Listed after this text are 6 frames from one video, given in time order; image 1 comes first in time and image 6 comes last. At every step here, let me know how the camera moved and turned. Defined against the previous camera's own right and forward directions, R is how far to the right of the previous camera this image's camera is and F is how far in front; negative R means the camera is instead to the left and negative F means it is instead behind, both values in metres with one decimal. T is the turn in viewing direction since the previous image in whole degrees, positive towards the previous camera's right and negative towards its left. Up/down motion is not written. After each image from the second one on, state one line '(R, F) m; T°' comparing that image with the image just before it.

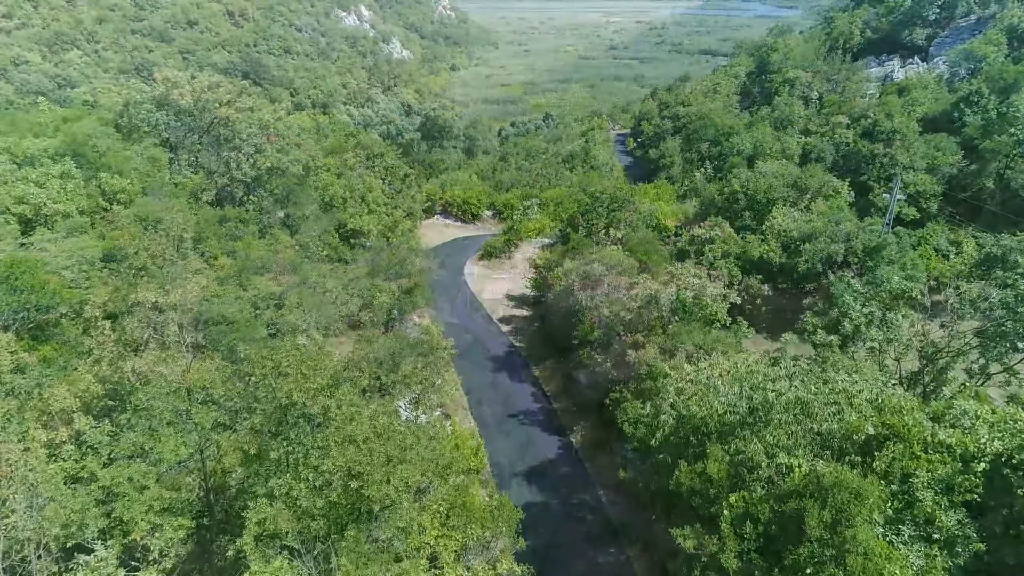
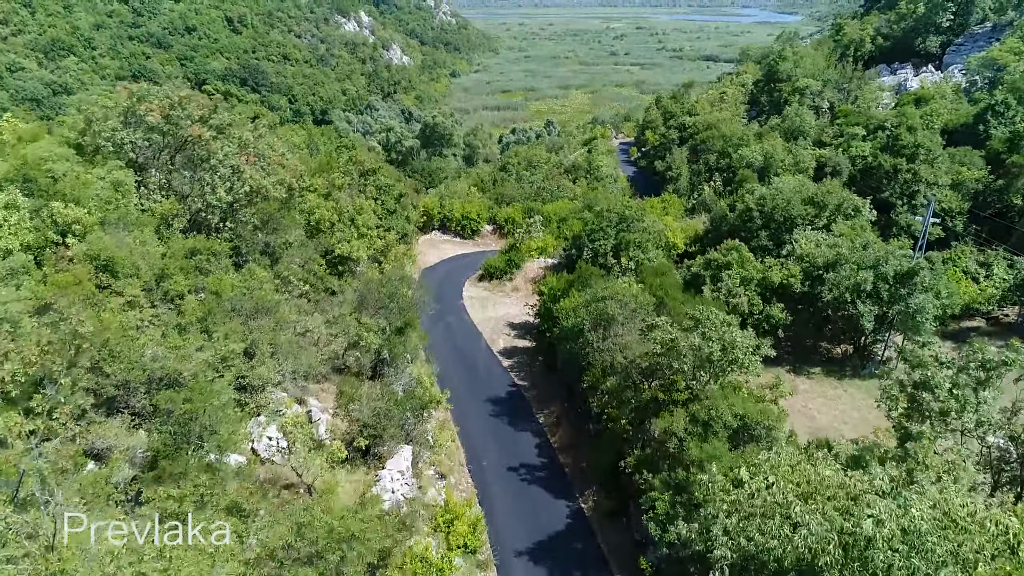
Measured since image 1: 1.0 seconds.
(-0.1, +2.7) m; 0°
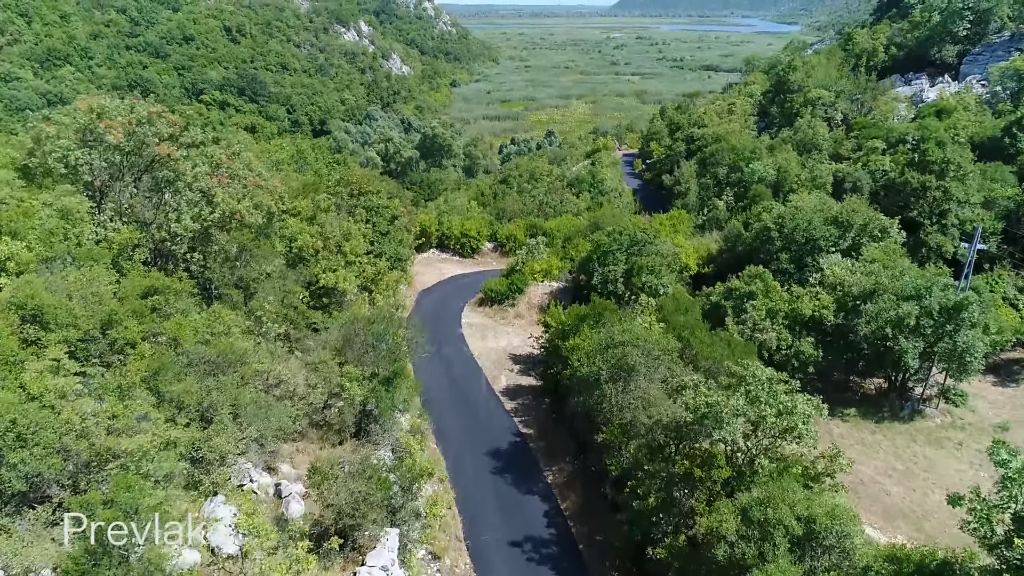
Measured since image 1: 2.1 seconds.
(-0.2, +3.1) m; 0°
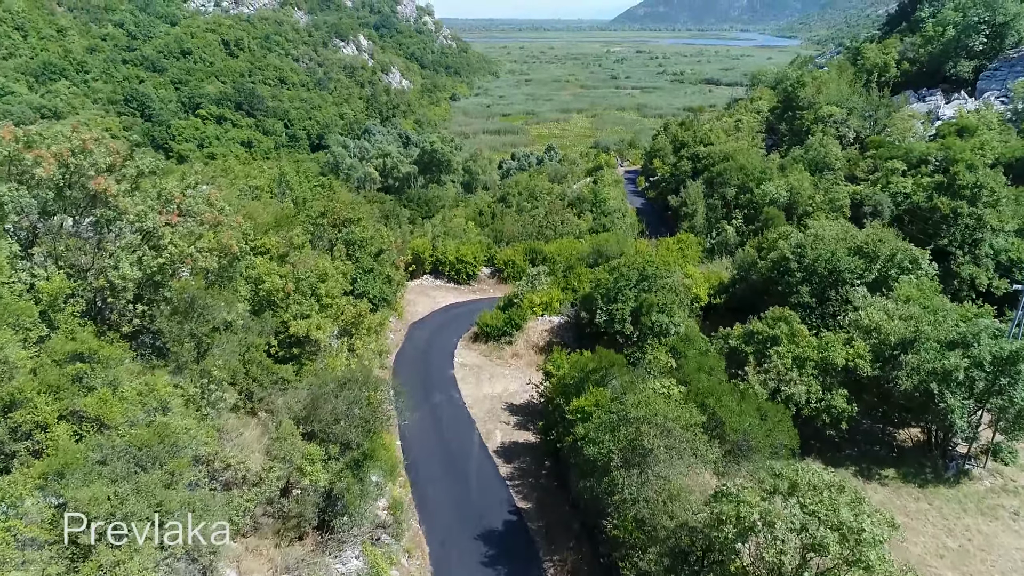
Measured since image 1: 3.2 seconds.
(+0.2, +3.4) m; 0°
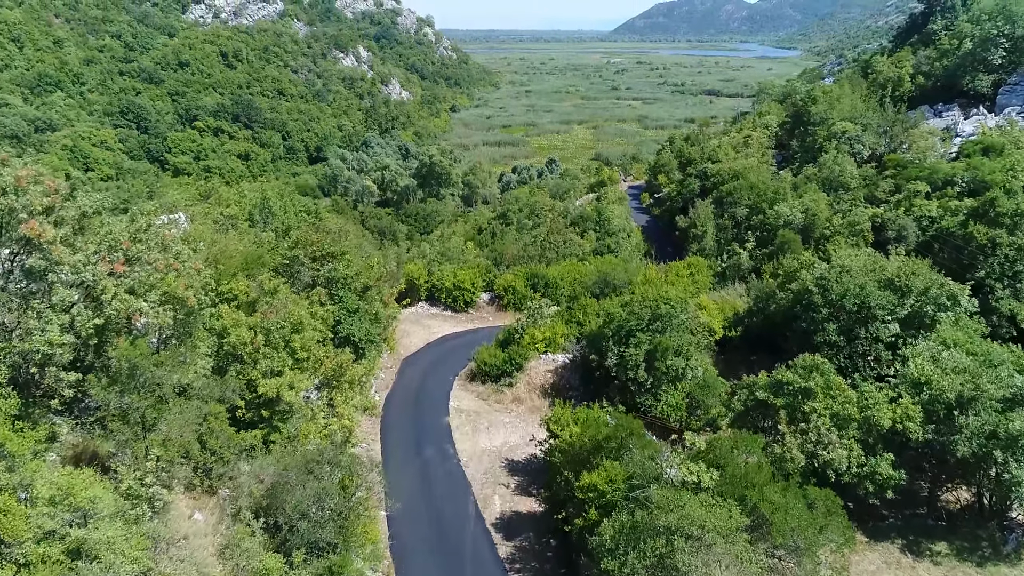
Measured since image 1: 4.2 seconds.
(0.0, +3.2) m; 0°
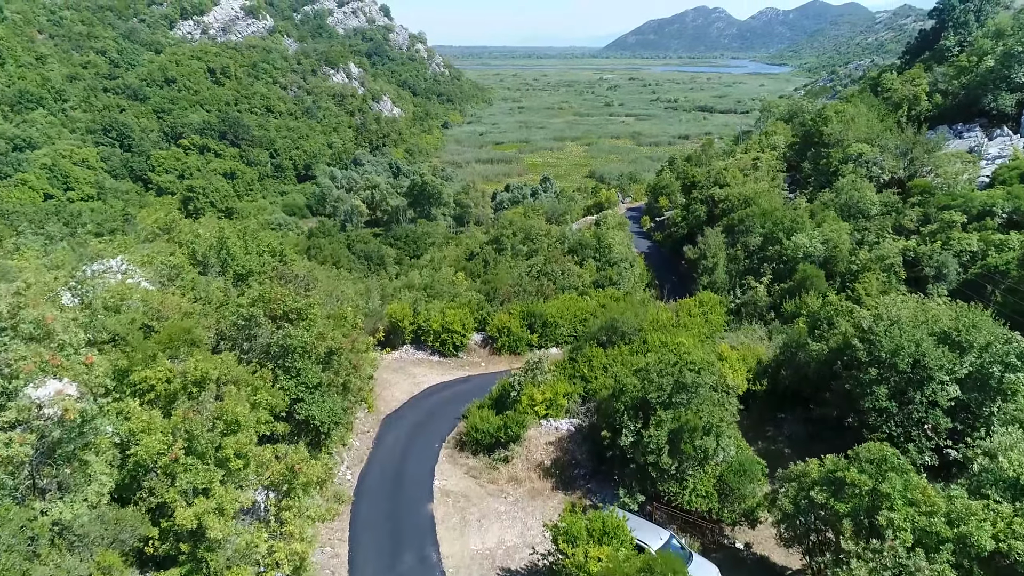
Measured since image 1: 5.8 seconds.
(-0.1, +5.2) m; +1°
